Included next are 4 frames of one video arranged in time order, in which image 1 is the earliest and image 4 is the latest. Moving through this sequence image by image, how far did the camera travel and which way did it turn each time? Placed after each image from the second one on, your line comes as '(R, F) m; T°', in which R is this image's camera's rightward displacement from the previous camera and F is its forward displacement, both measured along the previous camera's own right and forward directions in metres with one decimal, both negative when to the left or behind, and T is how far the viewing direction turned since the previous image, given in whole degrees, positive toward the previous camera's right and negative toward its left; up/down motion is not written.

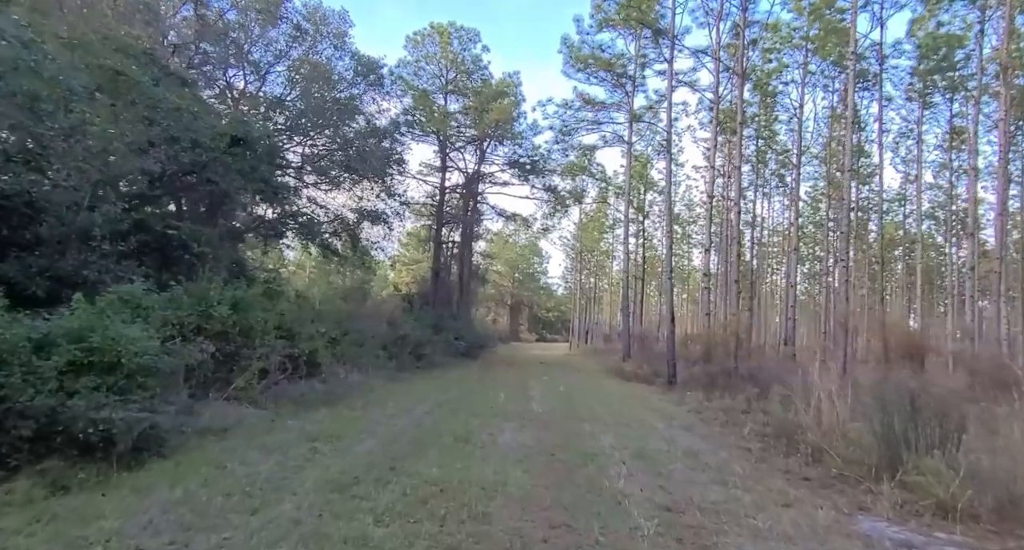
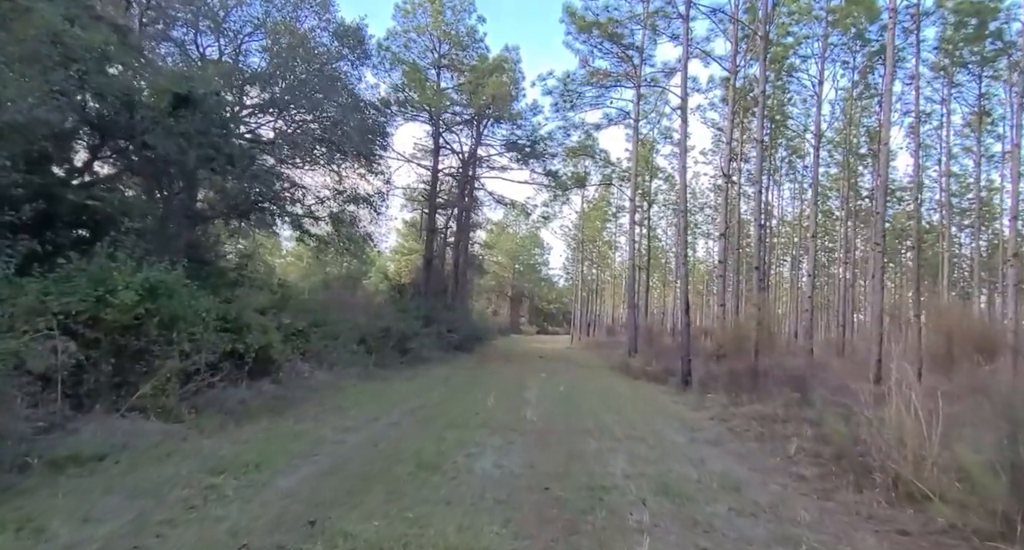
(+0.2, +1.7) m; 0°
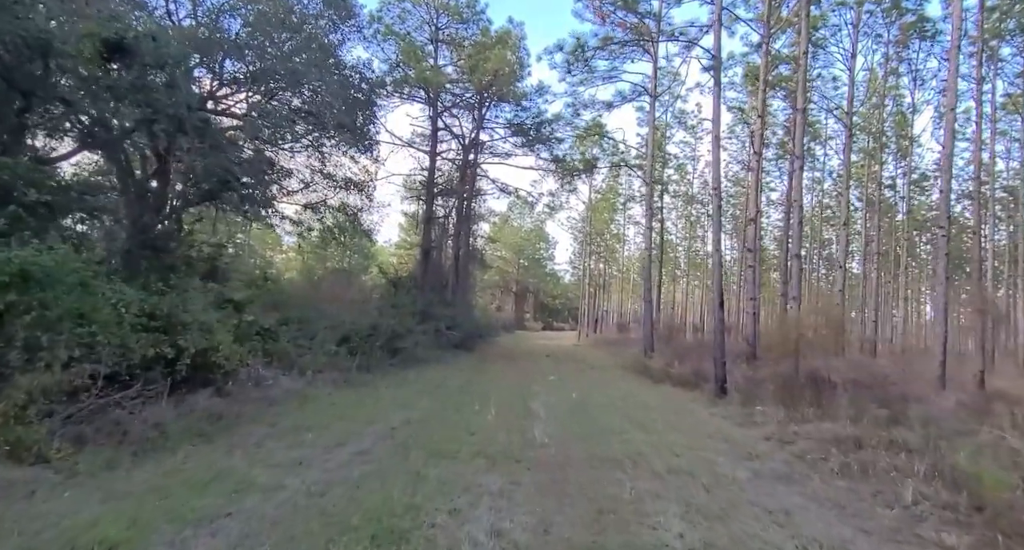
(0.0, +1.9) m; 0°
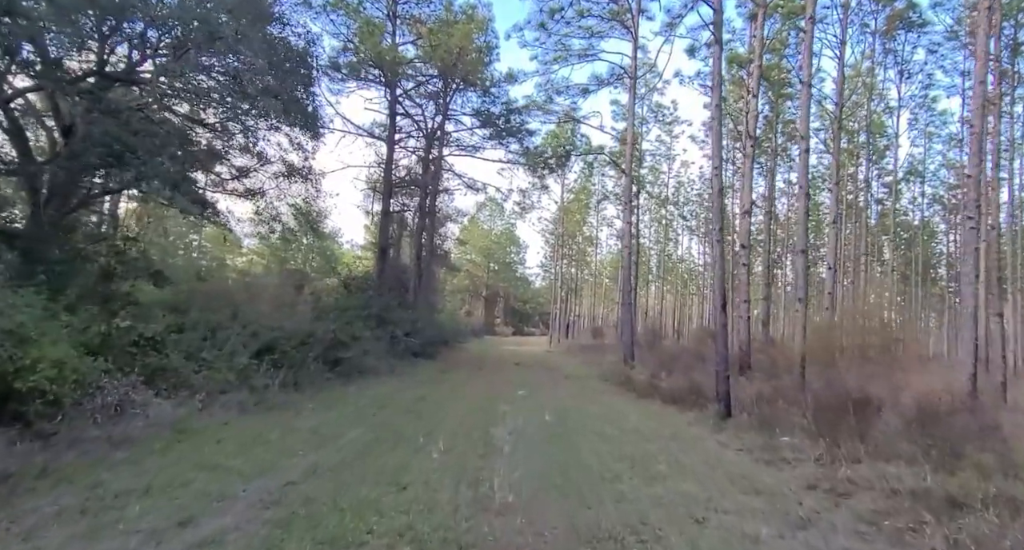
(+0.2, +2.1) m; +3°
